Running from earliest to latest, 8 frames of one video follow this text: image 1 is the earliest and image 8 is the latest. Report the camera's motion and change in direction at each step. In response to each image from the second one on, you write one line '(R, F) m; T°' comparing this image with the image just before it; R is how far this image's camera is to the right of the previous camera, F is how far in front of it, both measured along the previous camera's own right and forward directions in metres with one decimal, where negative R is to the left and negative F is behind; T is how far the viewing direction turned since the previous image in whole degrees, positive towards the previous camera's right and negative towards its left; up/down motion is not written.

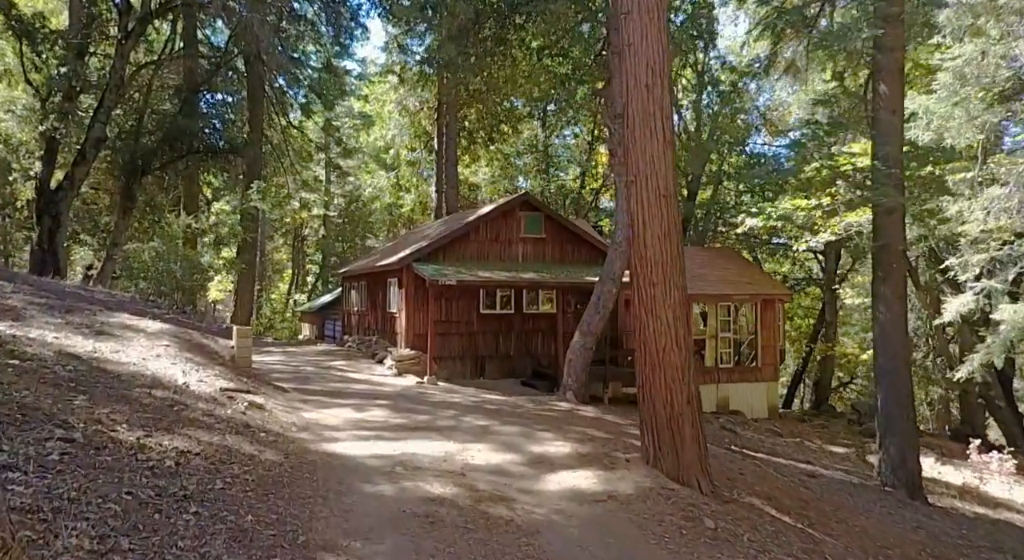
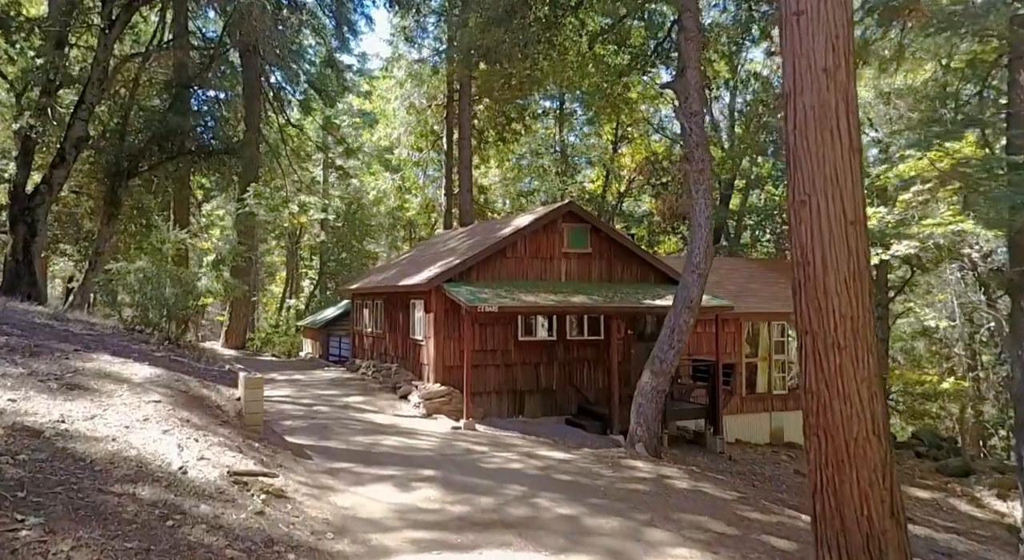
(-1.0, +2.4) m; +1°
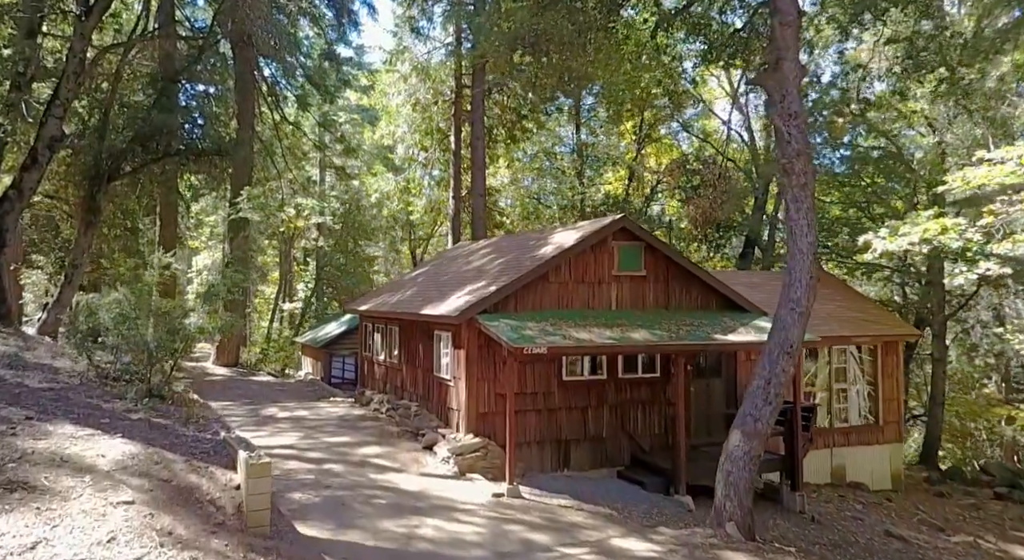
(-0.8, +2.4) m; +1°
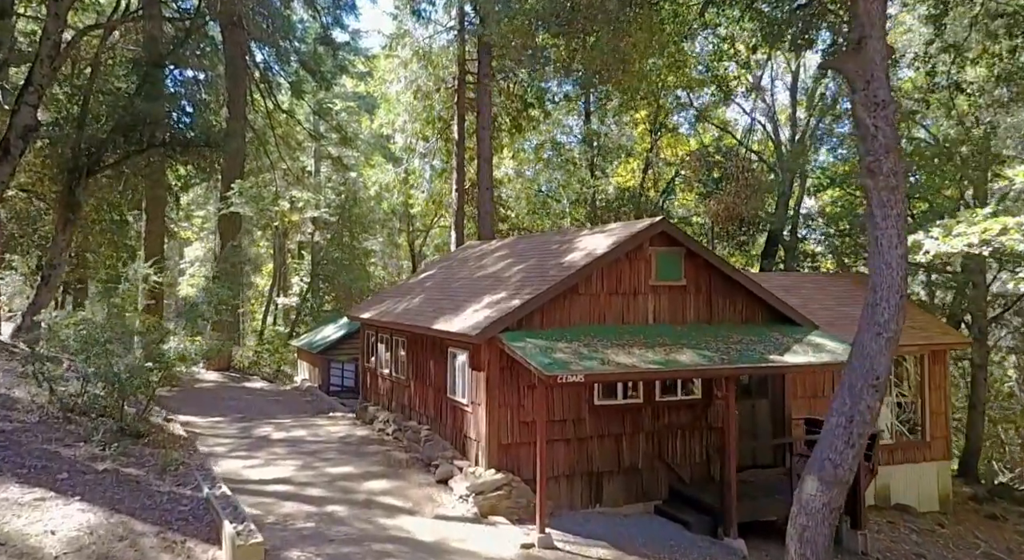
(-0.4, +1.6) m; 0°
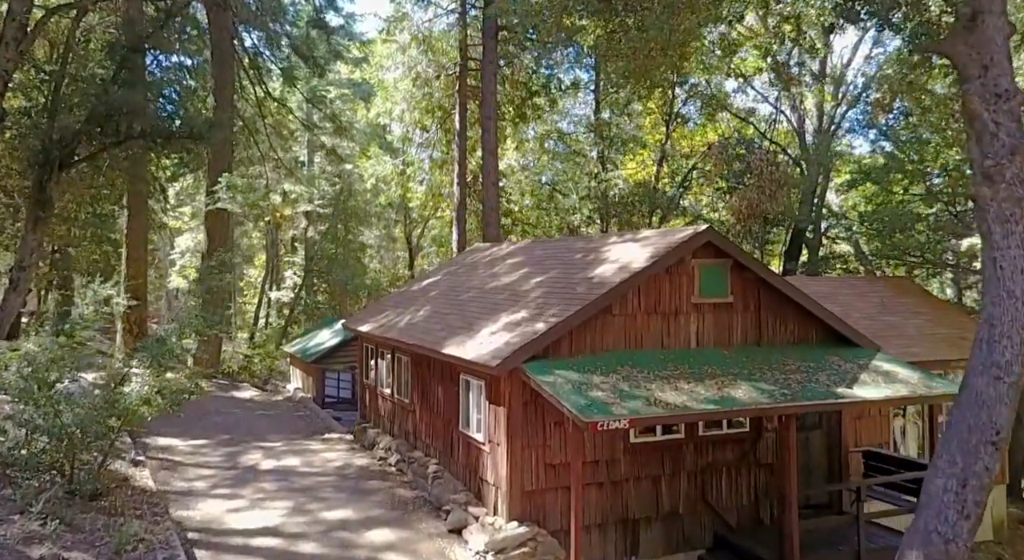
(-0.4, +1.6) m; 0°
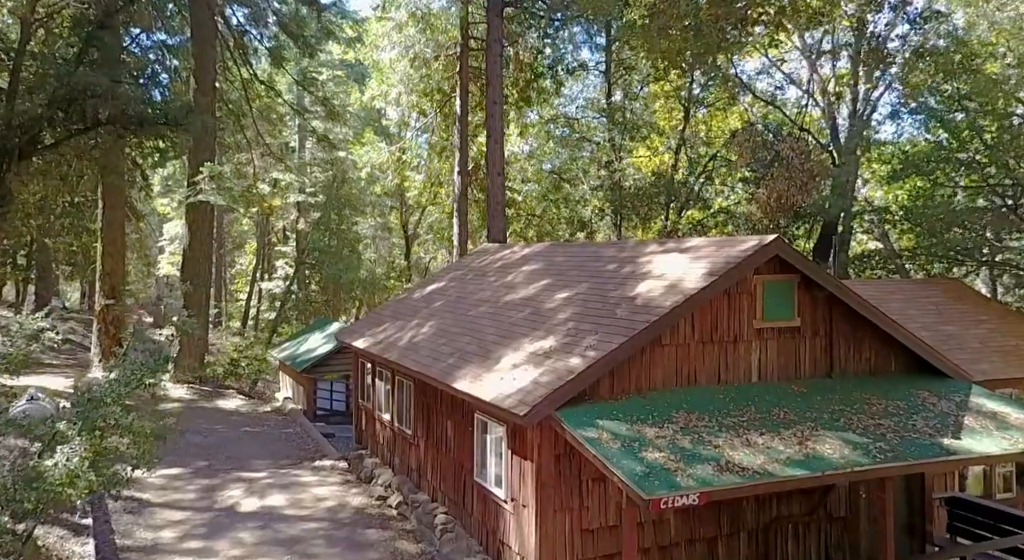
(-0.3, +1.8) m; 0°
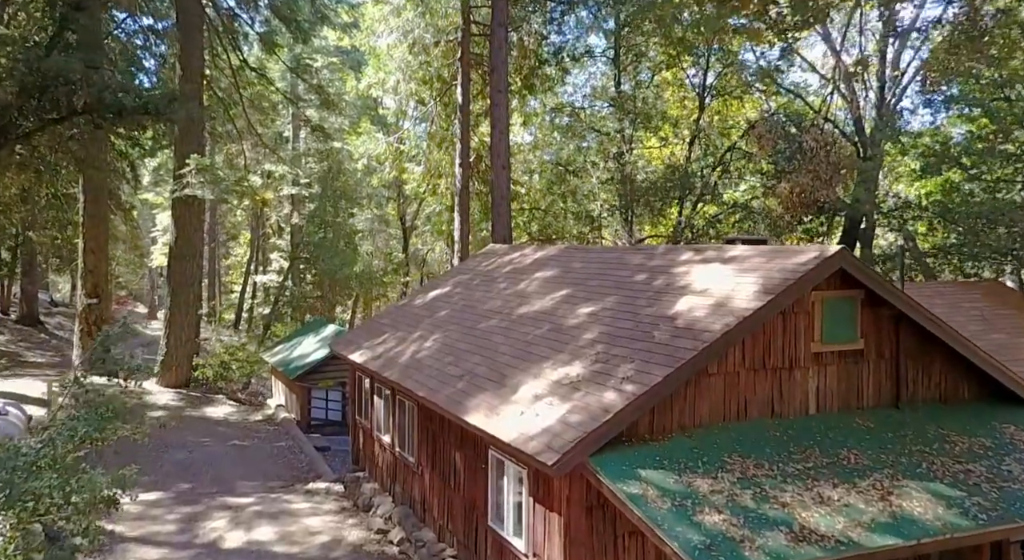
(-0.2, +1.2) m; 0°
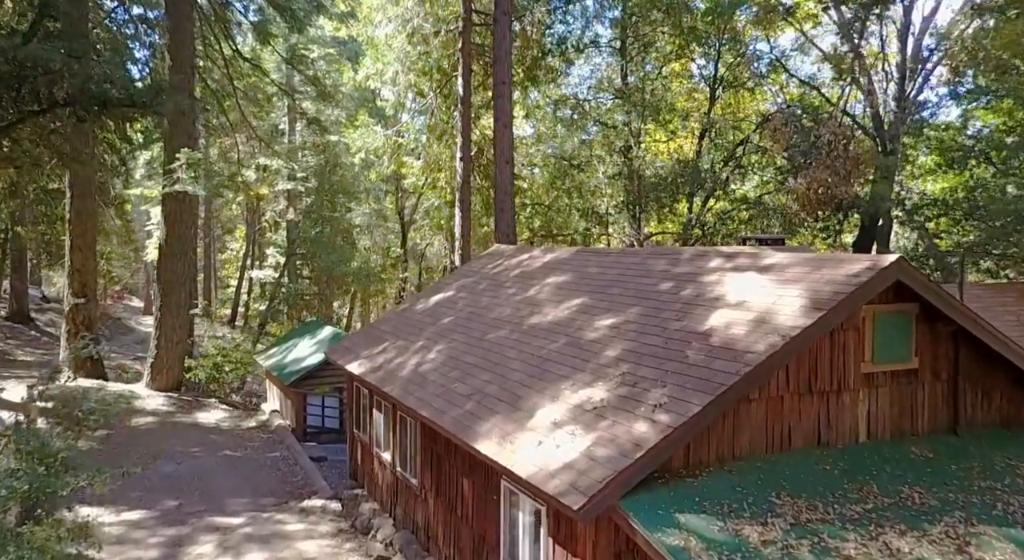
(-0.2, +0.8) m; 0°
